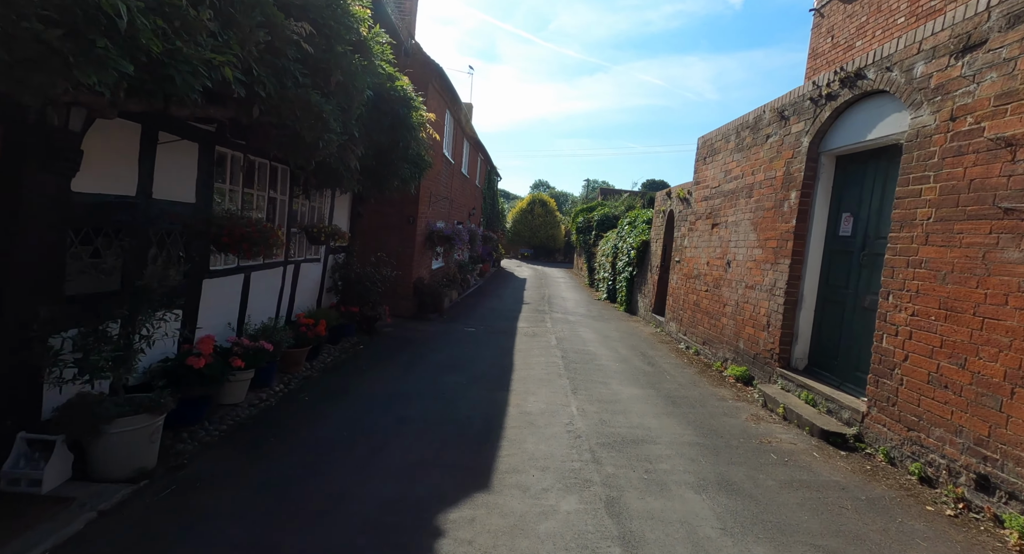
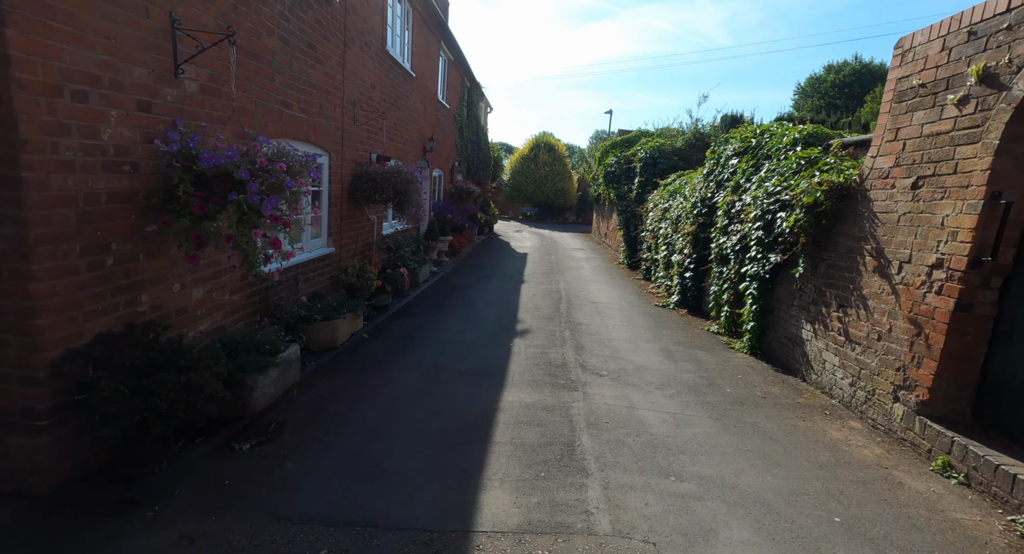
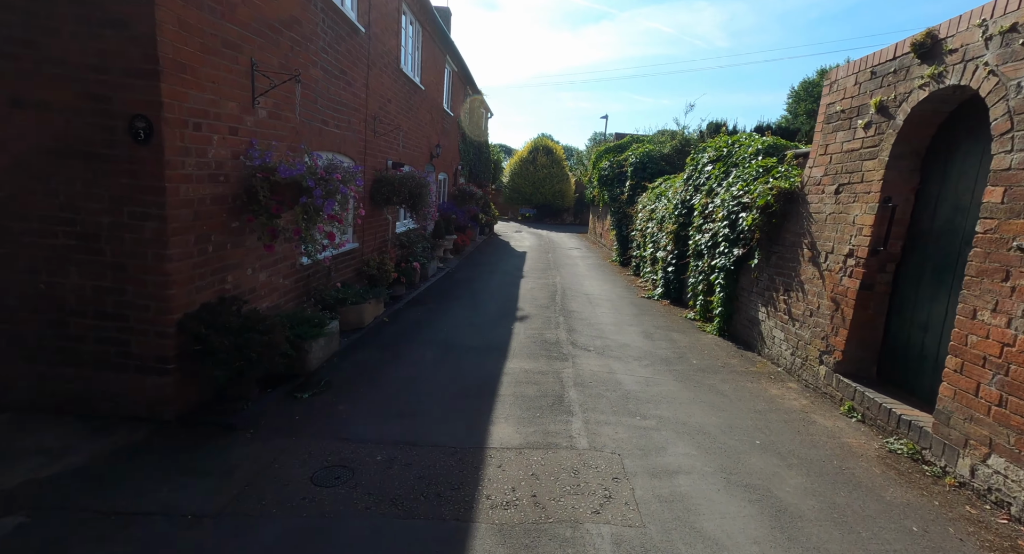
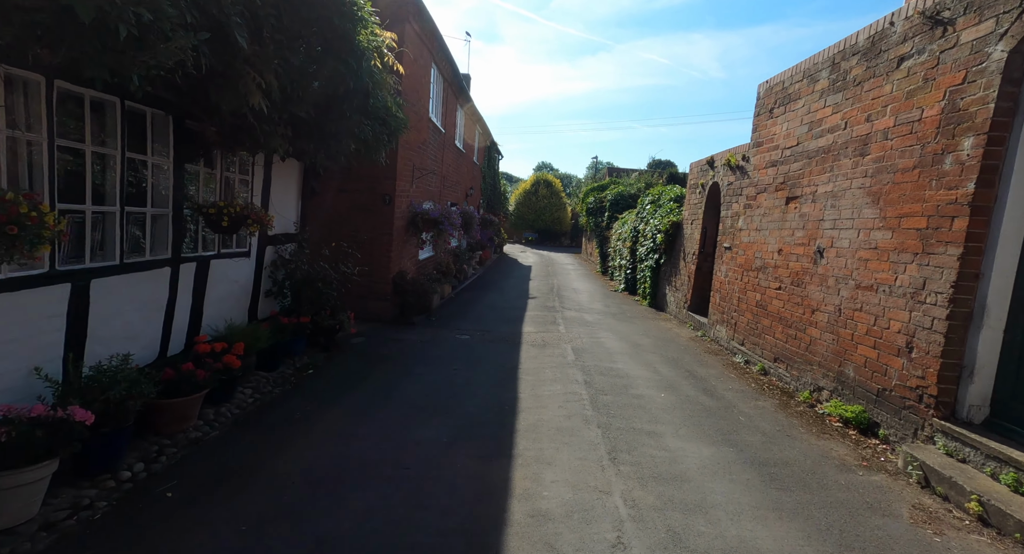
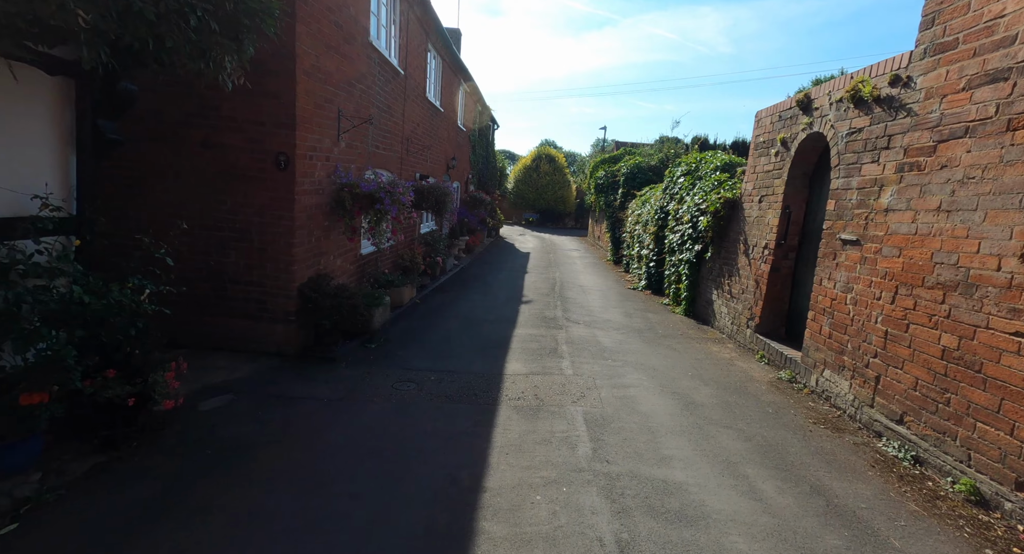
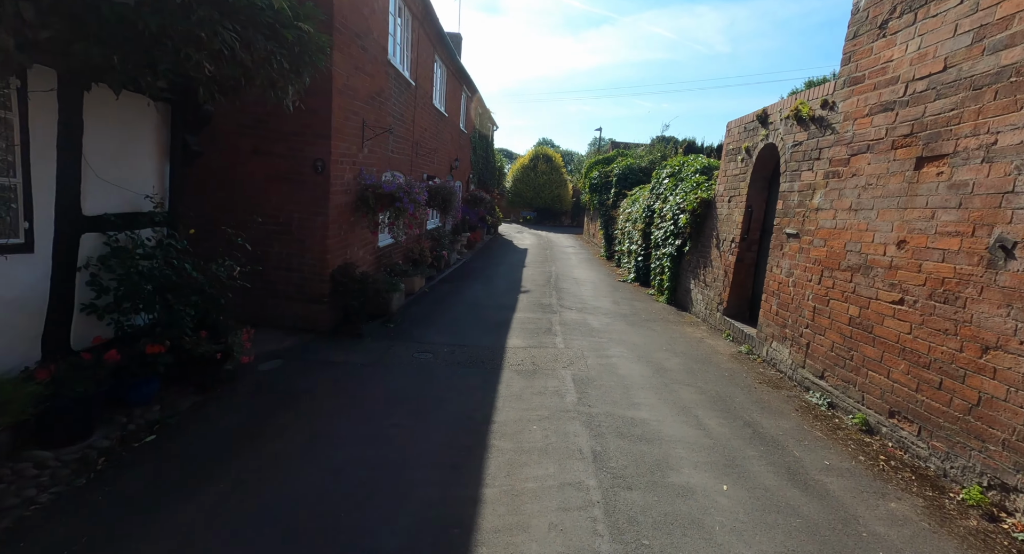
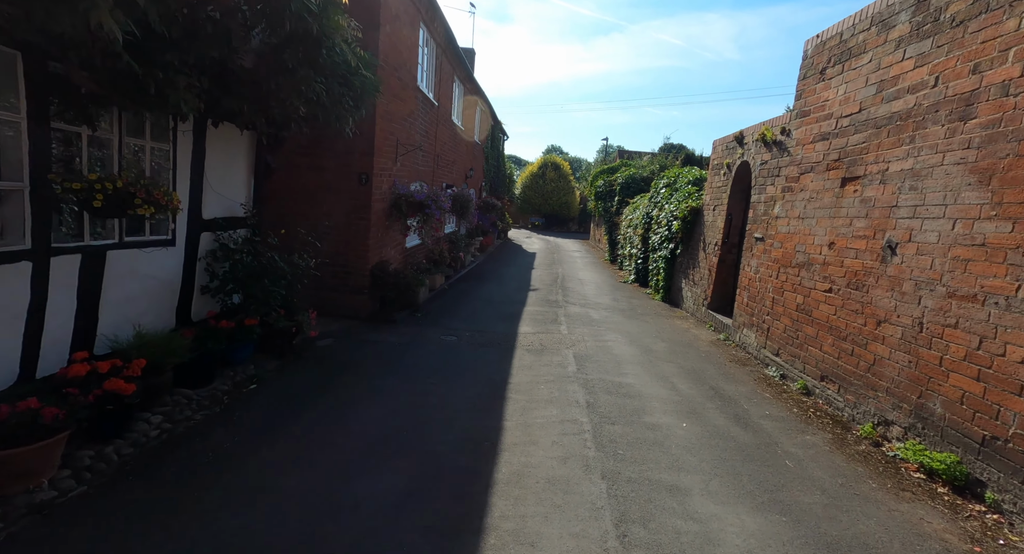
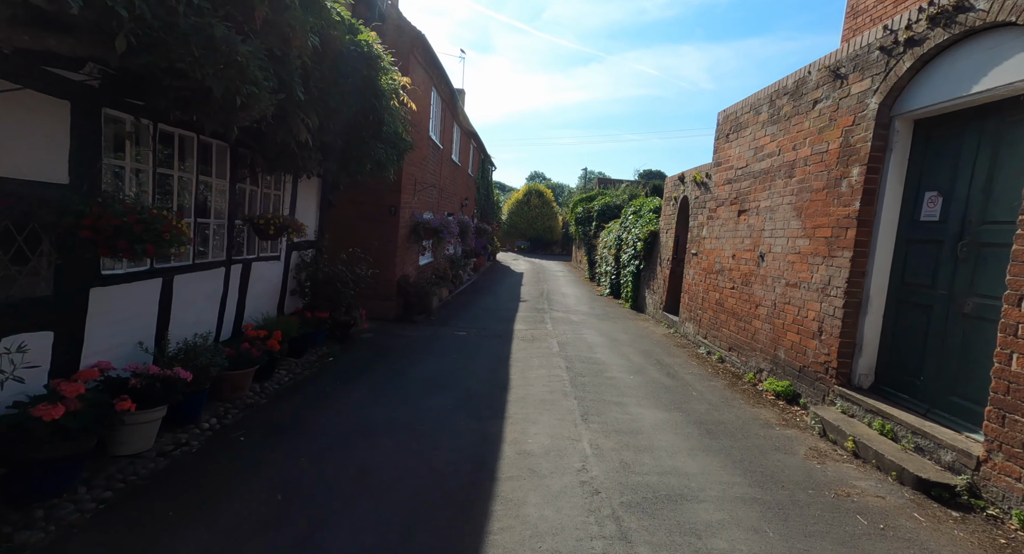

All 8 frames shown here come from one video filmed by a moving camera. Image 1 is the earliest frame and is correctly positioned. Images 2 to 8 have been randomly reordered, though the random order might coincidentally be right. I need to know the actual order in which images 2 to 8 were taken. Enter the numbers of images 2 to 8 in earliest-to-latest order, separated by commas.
8, 4, 7, 6, 5, 3, 2
